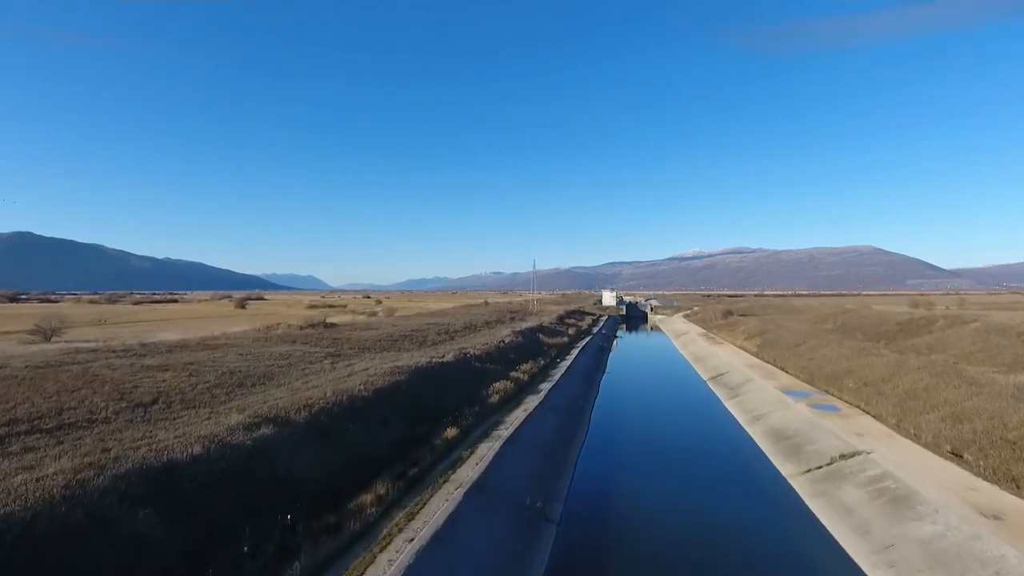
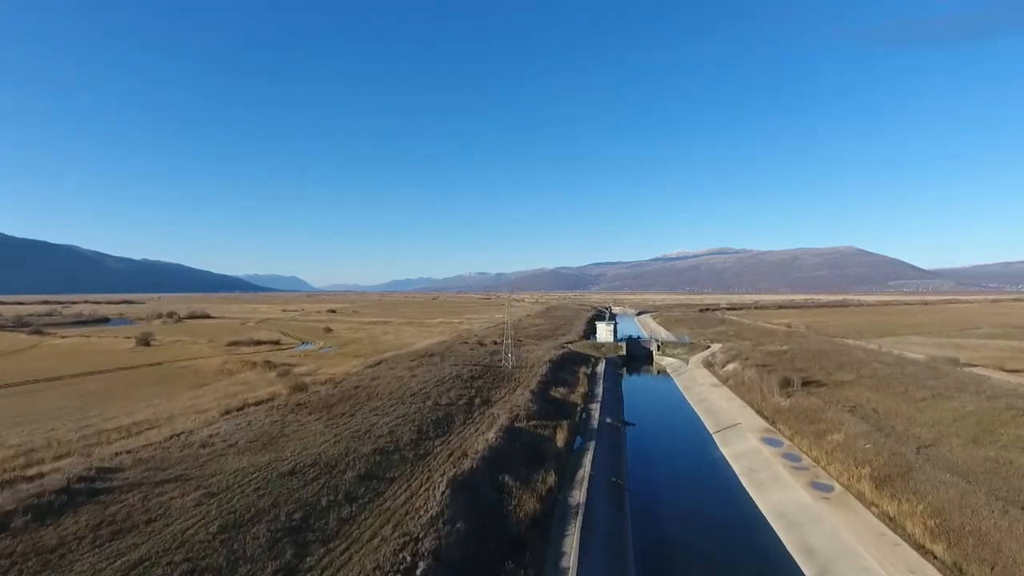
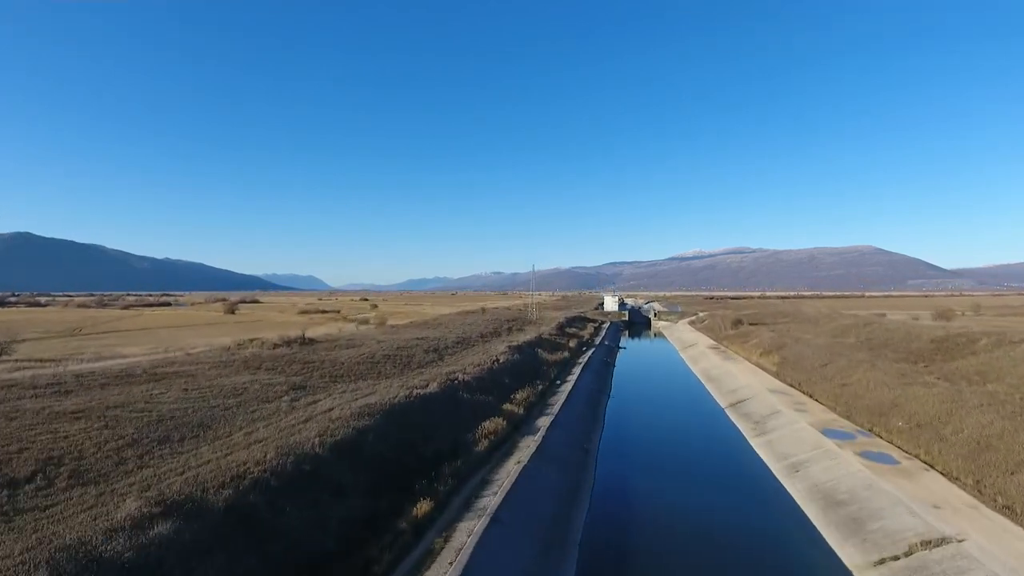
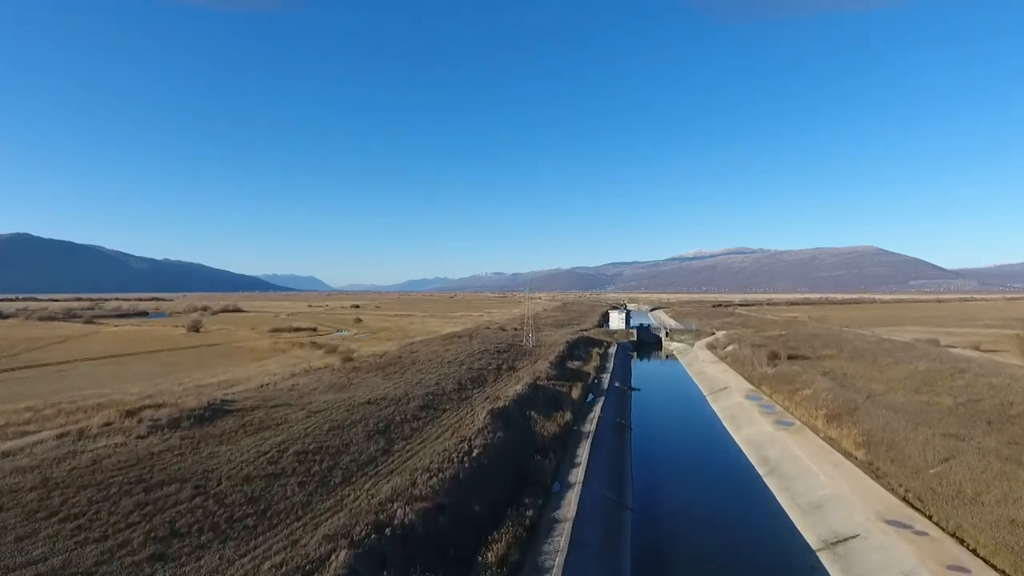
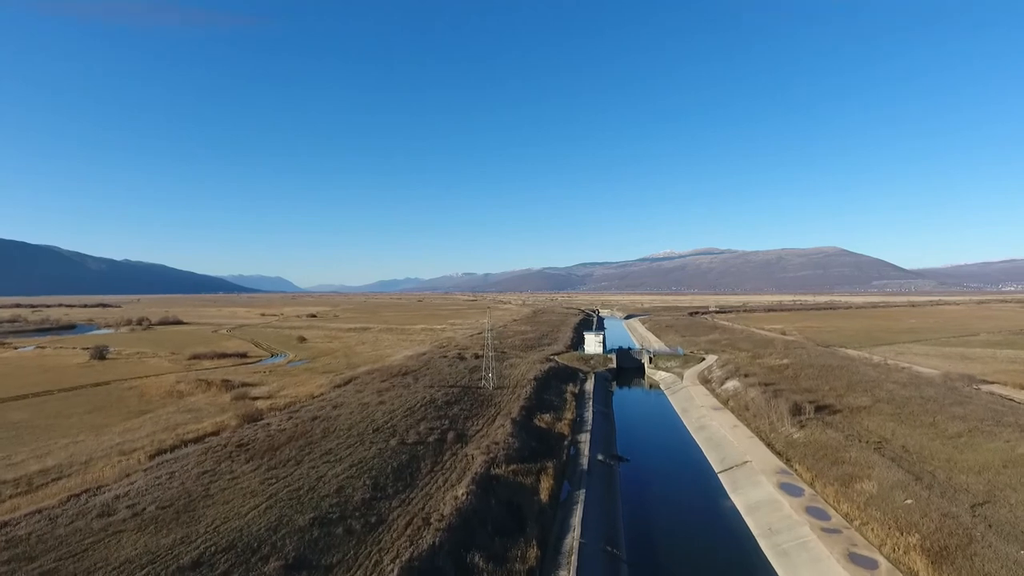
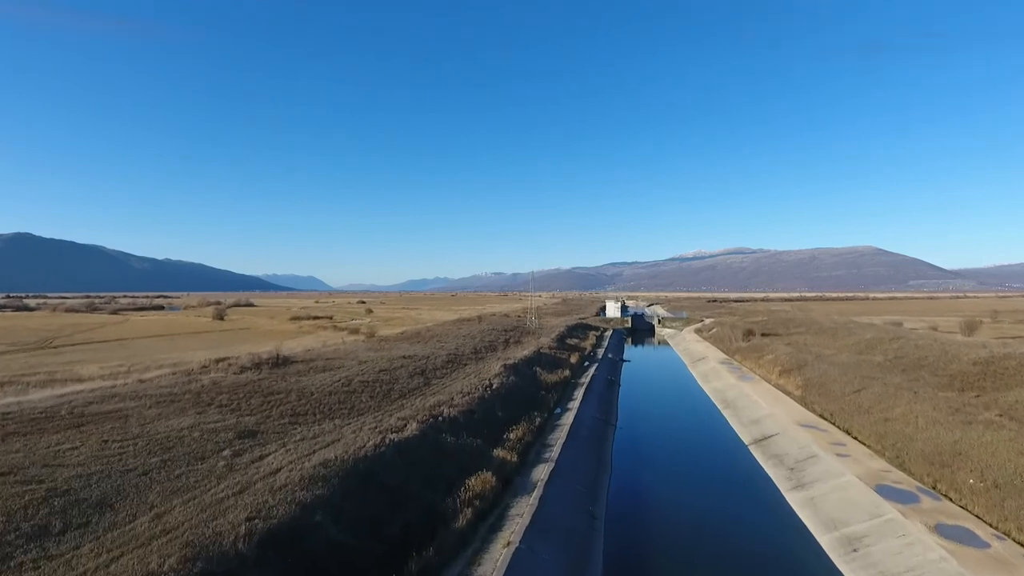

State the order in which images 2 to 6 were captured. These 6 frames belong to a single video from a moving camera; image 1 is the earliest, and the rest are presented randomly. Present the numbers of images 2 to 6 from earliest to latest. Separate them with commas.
3, 6, 4, 2, 5
